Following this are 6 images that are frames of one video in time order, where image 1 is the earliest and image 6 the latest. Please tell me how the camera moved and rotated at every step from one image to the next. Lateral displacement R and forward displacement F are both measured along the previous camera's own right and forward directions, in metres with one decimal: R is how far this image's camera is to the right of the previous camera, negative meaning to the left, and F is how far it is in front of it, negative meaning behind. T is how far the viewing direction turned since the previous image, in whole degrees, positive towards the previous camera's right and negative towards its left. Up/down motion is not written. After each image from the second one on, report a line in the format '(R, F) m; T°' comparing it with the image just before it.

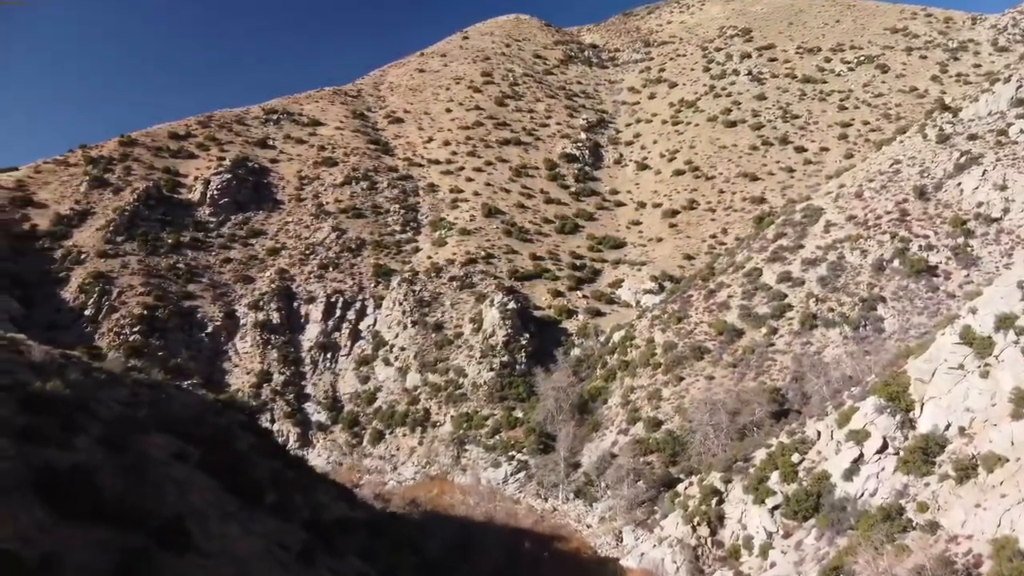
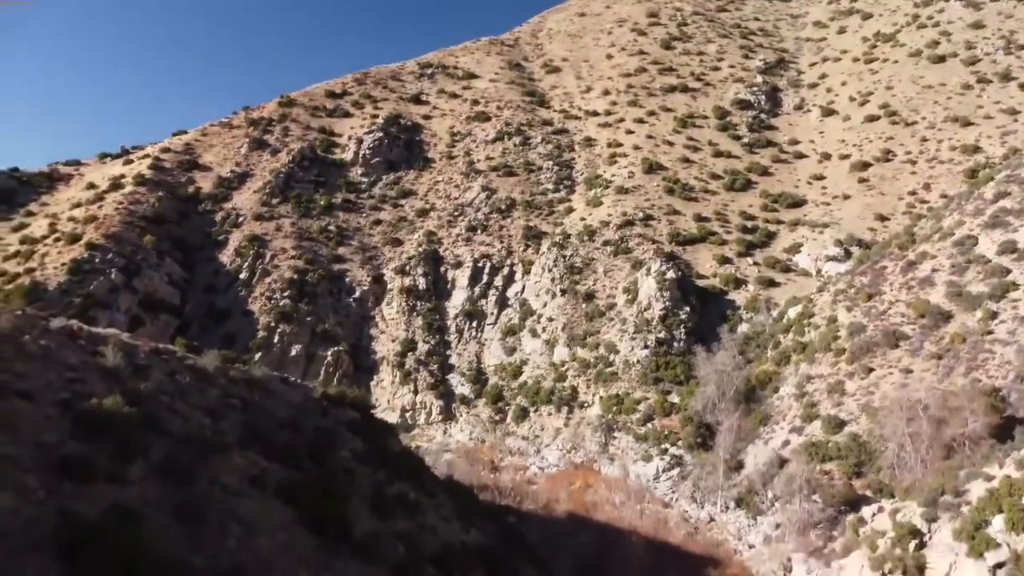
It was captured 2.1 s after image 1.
(+0.4, +2.8) m; -12°
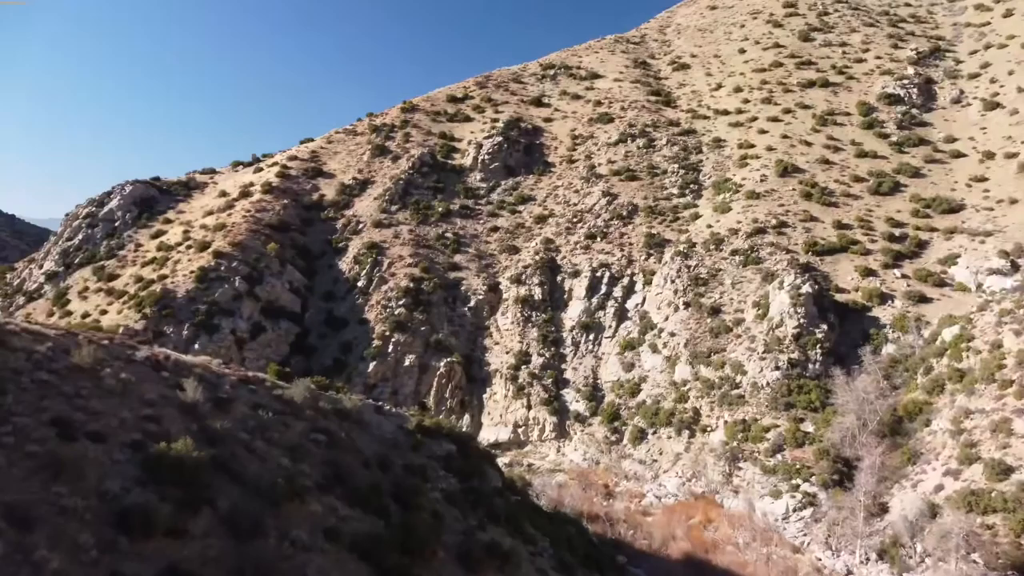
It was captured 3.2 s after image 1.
(+0.3, +1.3) m; -9°
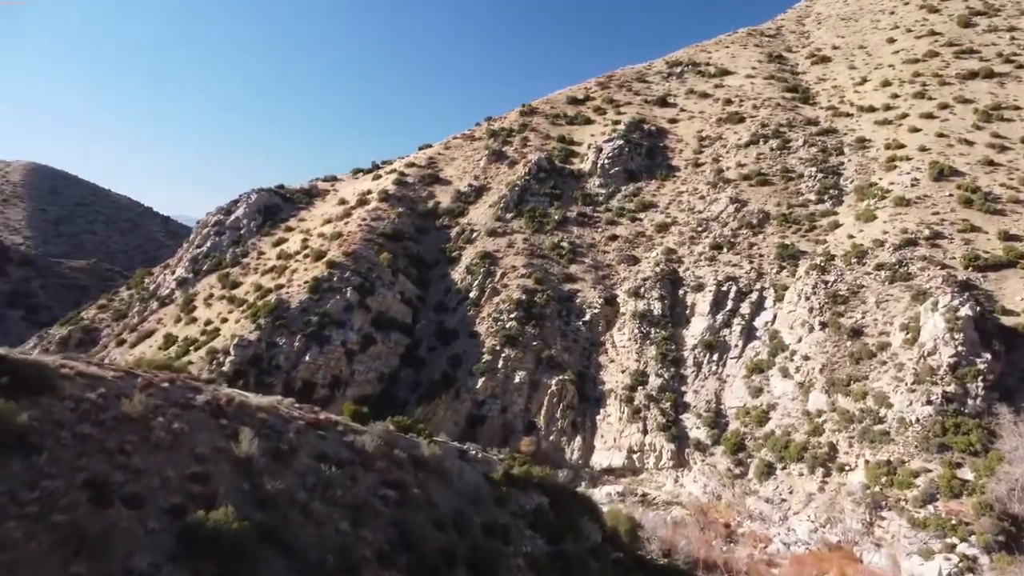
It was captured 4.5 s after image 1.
(+0.5, +1.6) m; -9°
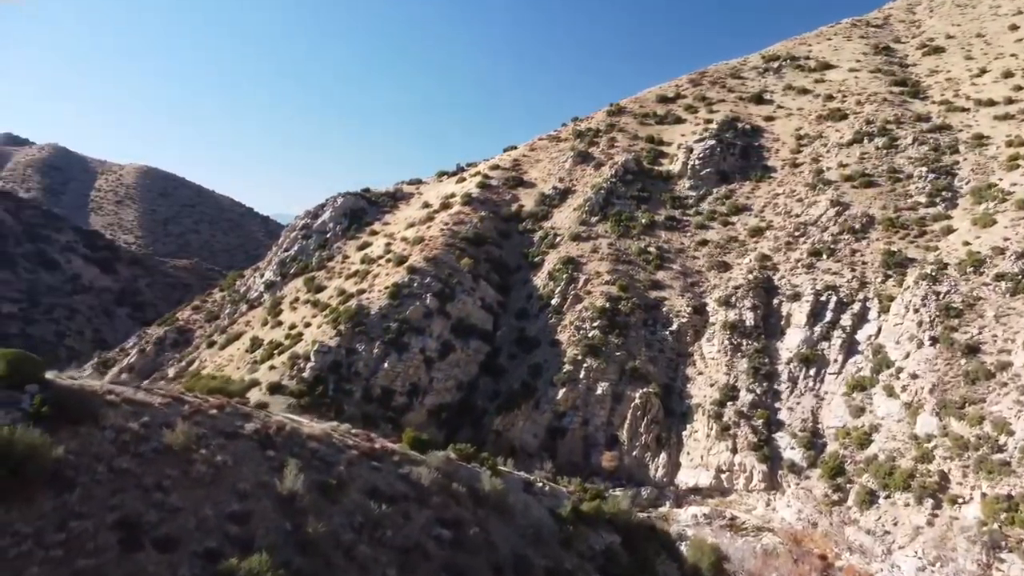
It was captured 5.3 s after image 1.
(+0.3, +1.0) m; -6°
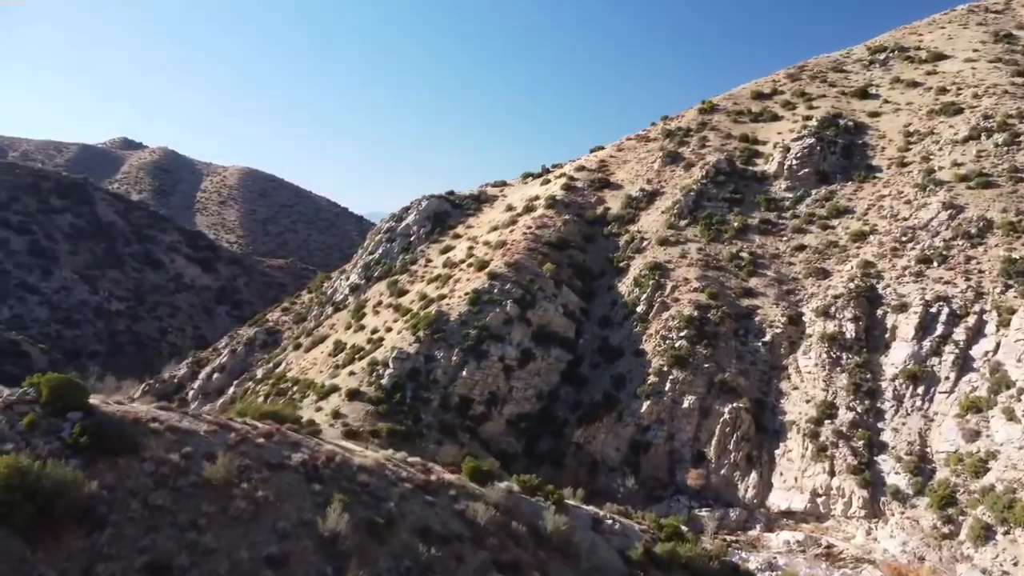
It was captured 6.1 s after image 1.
(+0.3, +0.9) m; -6°
